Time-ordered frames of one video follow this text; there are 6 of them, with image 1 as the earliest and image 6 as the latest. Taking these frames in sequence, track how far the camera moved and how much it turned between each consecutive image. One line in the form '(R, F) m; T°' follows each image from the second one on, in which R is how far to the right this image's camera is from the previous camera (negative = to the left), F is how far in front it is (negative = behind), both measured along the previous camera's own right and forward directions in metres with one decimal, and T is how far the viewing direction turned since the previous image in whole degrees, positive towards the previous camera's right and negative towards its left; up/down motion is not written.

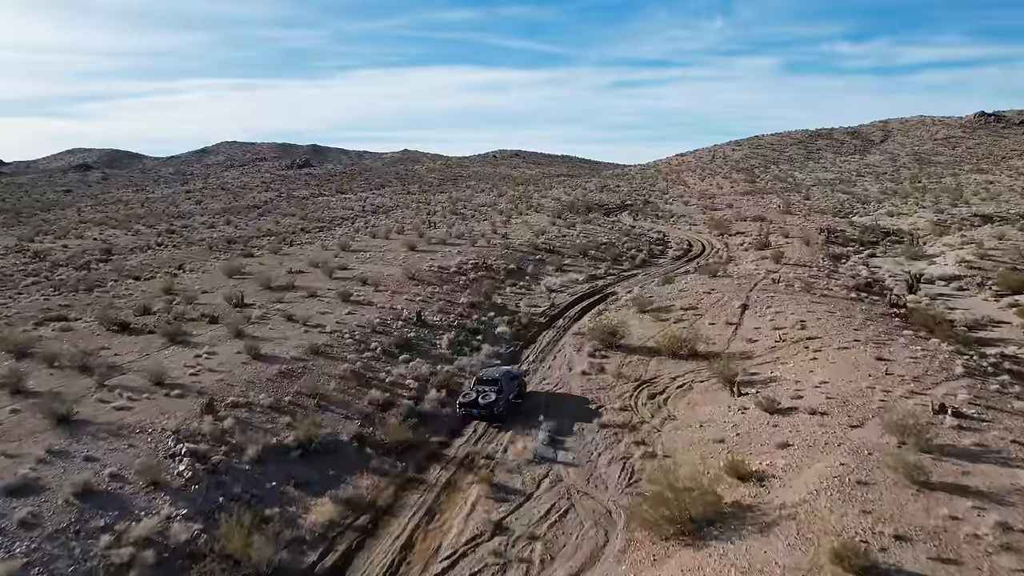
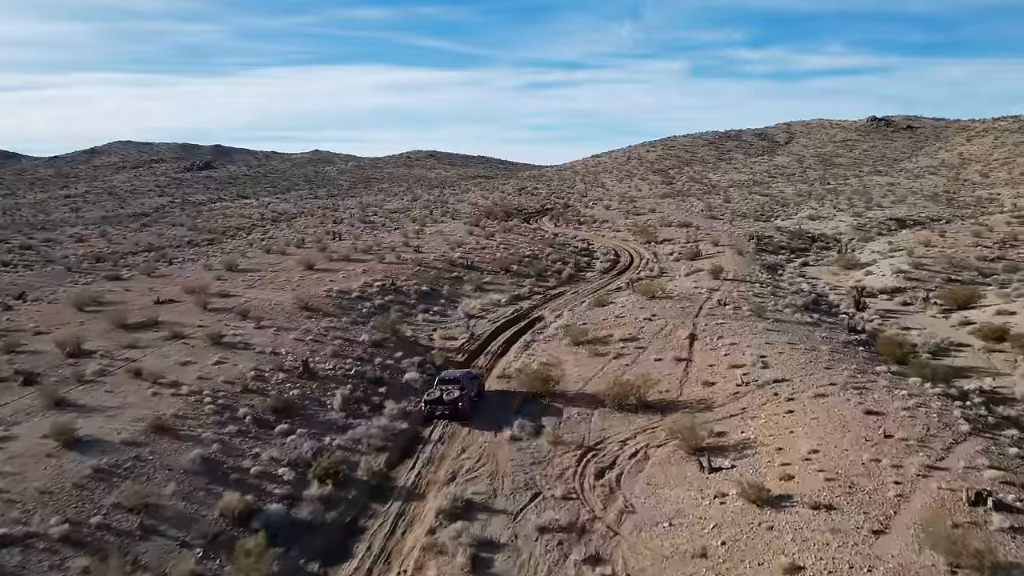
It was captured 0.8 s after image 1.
(+0.3, +4.4) m; +7°
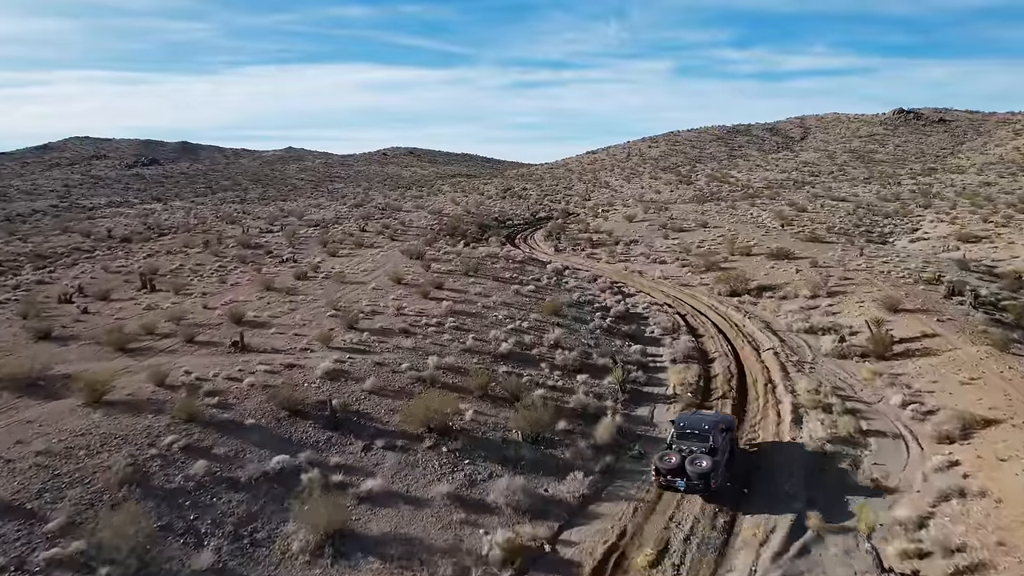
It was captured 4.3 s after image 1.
(+0.9, +25.7) m; +1°
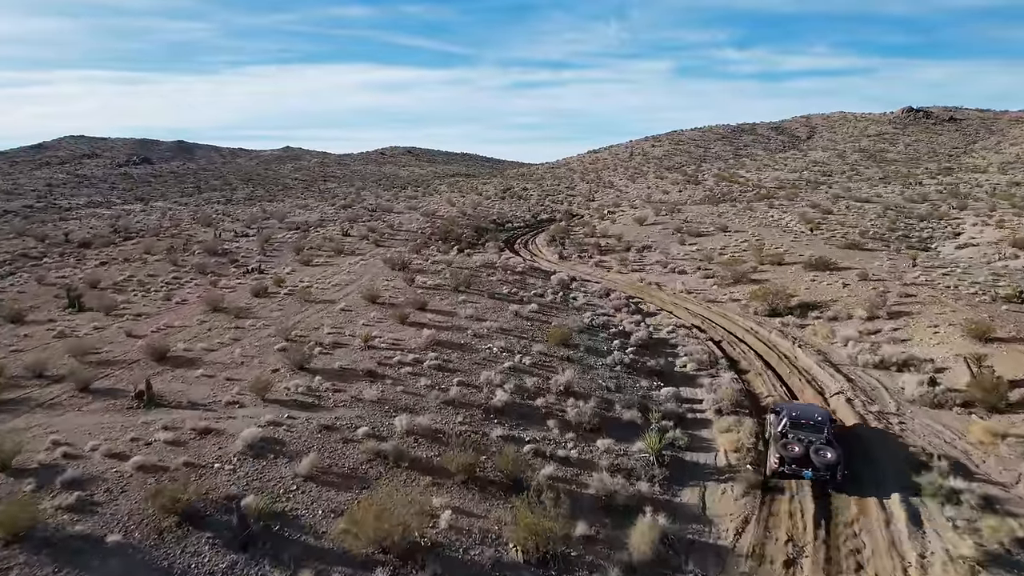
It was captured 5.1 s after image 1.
(+0.1, +4.7) m; 0°
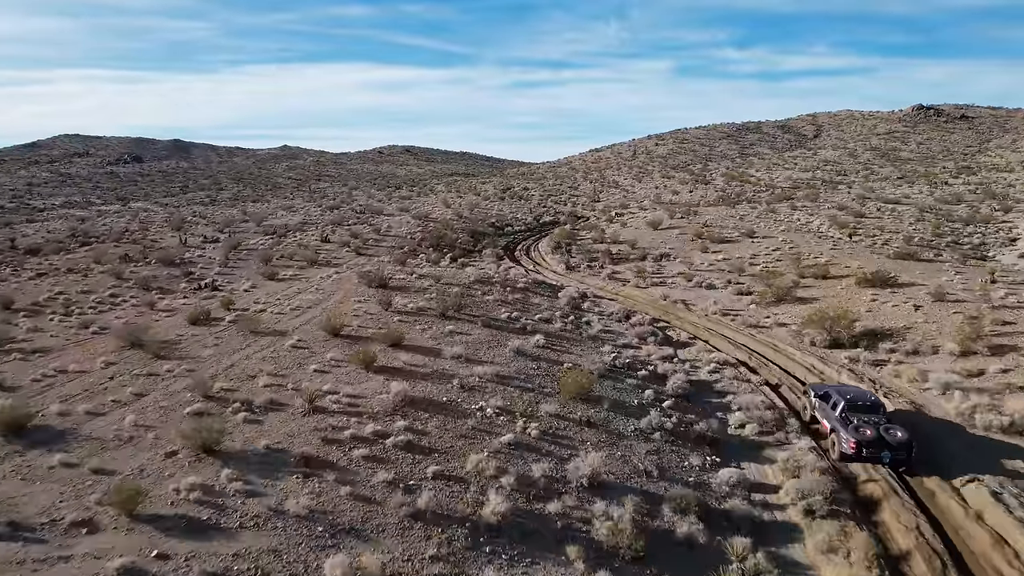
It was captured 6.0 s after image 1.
(0.0, +4.9) m; 0°
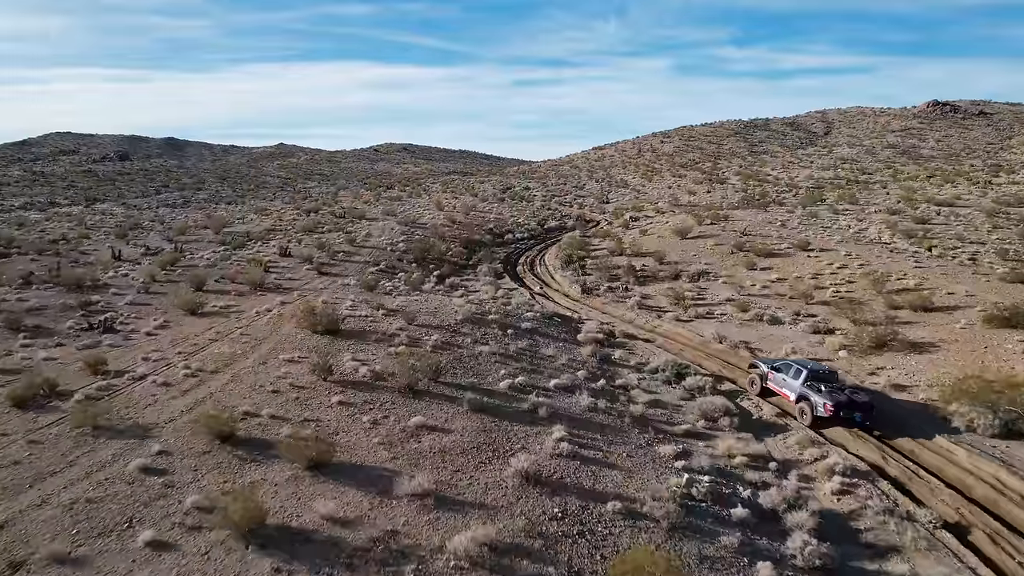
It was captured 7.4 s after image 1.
(-0.1, +7.1) m; 0°
